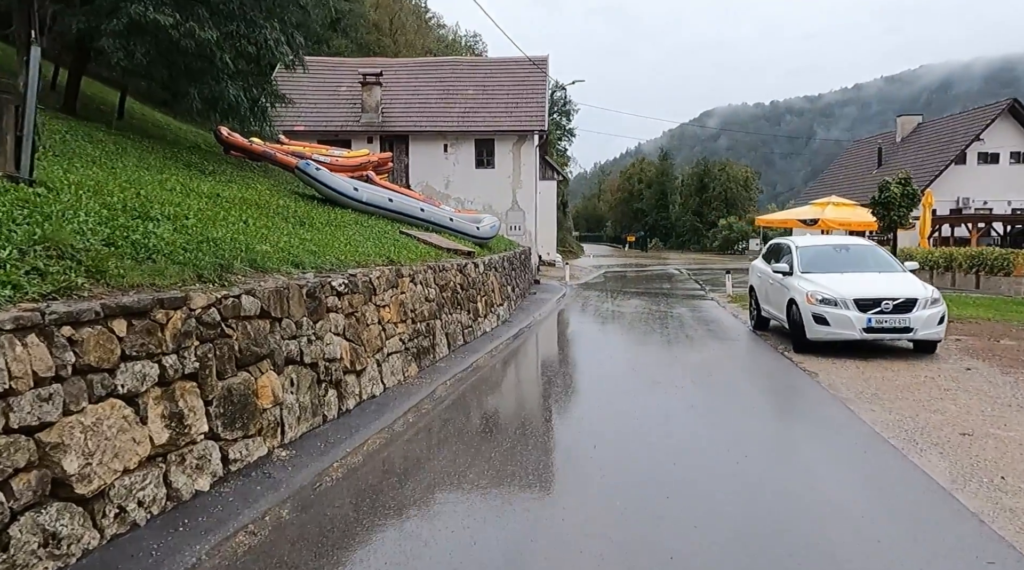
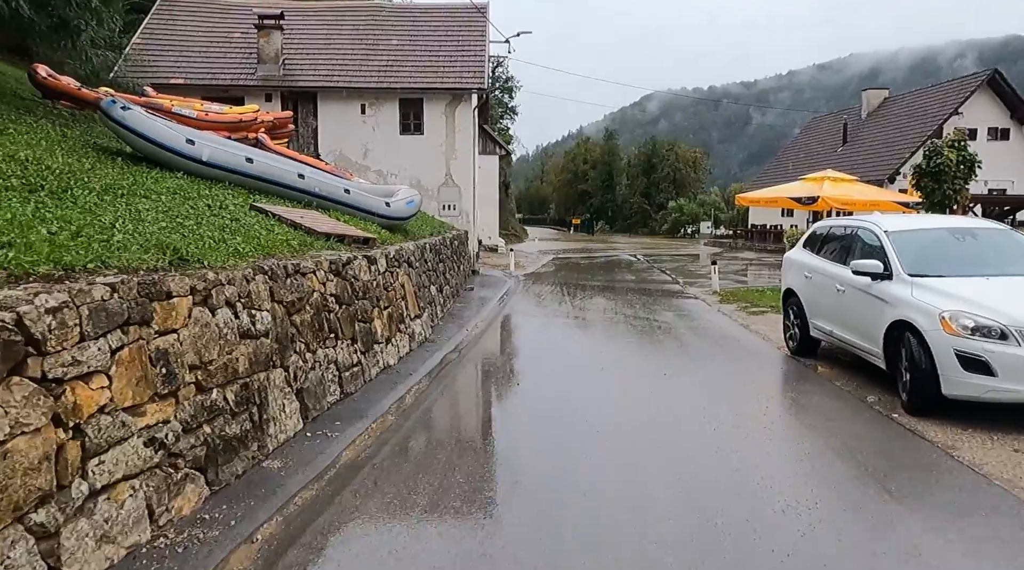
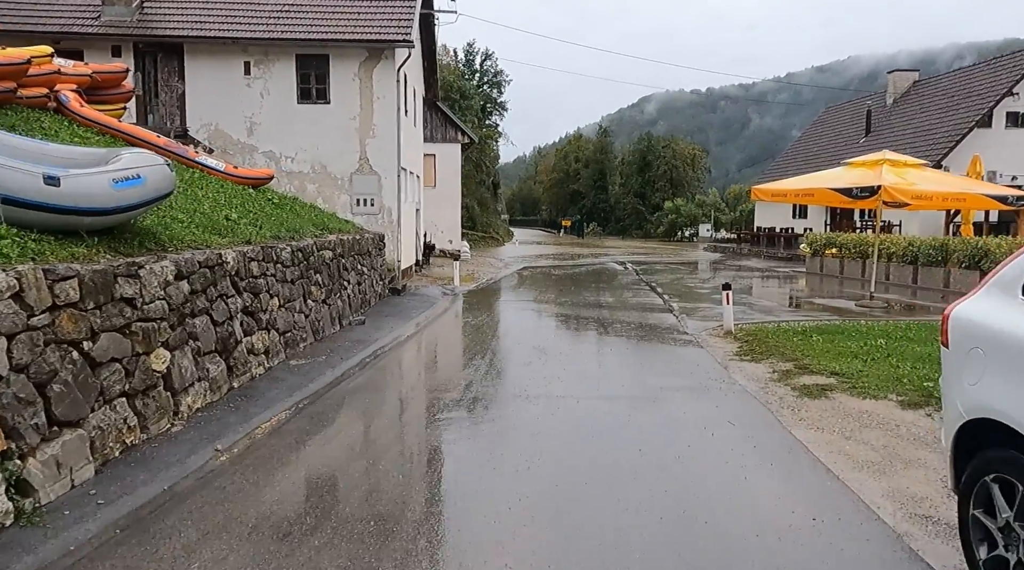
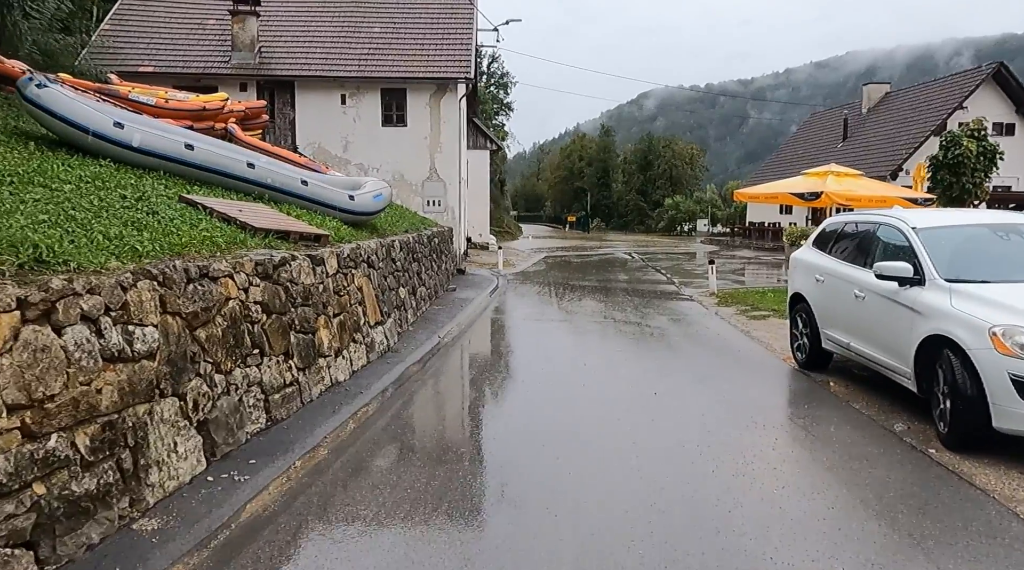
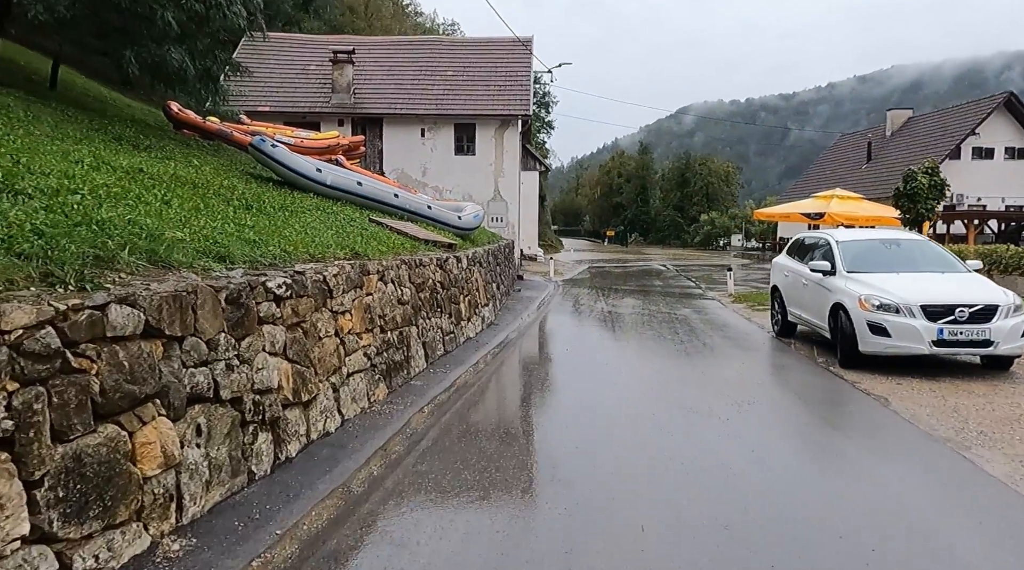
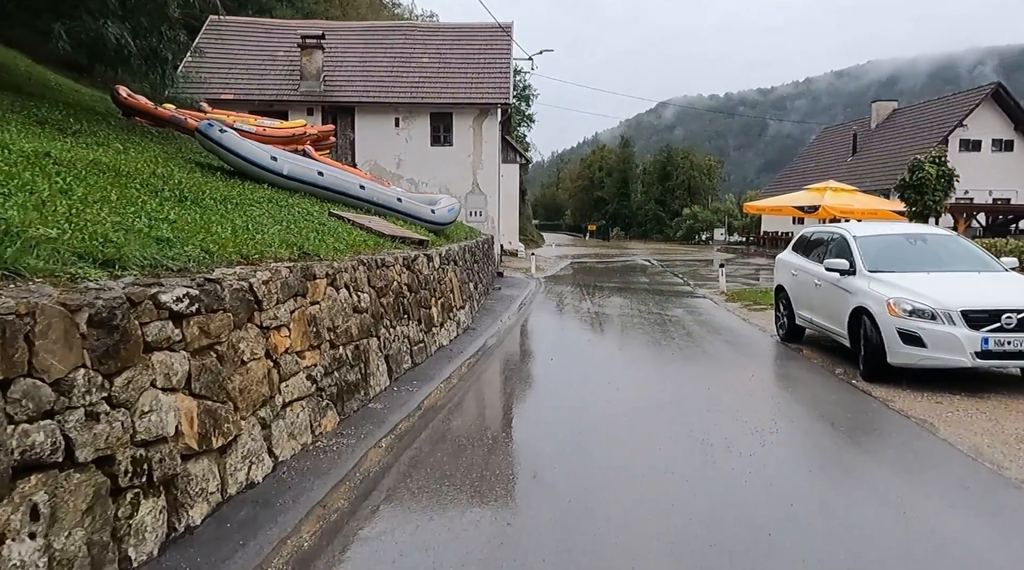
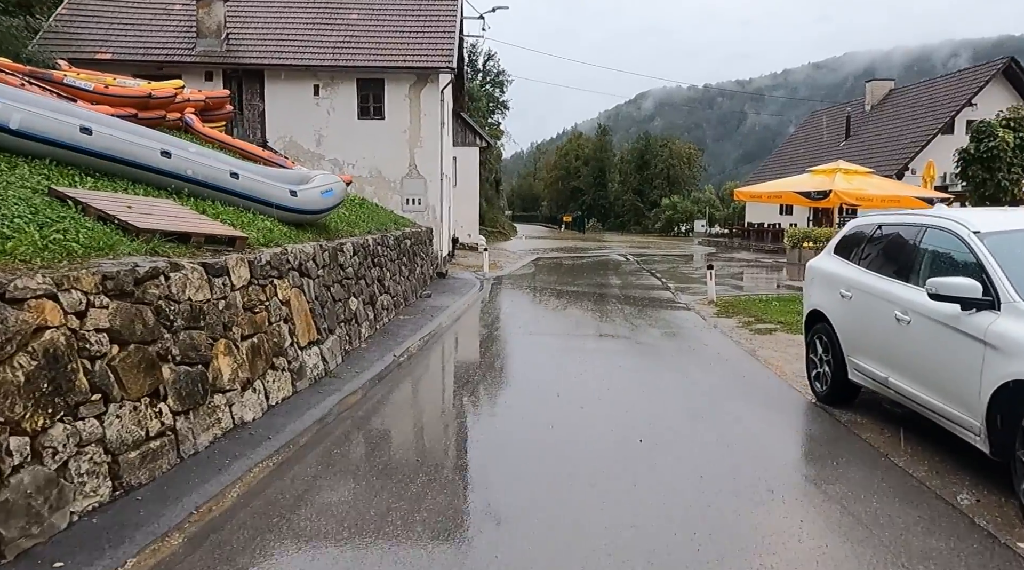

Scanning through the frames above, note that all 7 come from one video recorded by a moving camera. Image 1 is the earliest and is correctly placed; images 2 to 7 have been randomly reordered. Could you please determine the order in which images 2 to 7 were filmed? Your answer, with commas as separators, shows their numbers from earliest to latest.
5, 6, 2, 4, 7, 3
